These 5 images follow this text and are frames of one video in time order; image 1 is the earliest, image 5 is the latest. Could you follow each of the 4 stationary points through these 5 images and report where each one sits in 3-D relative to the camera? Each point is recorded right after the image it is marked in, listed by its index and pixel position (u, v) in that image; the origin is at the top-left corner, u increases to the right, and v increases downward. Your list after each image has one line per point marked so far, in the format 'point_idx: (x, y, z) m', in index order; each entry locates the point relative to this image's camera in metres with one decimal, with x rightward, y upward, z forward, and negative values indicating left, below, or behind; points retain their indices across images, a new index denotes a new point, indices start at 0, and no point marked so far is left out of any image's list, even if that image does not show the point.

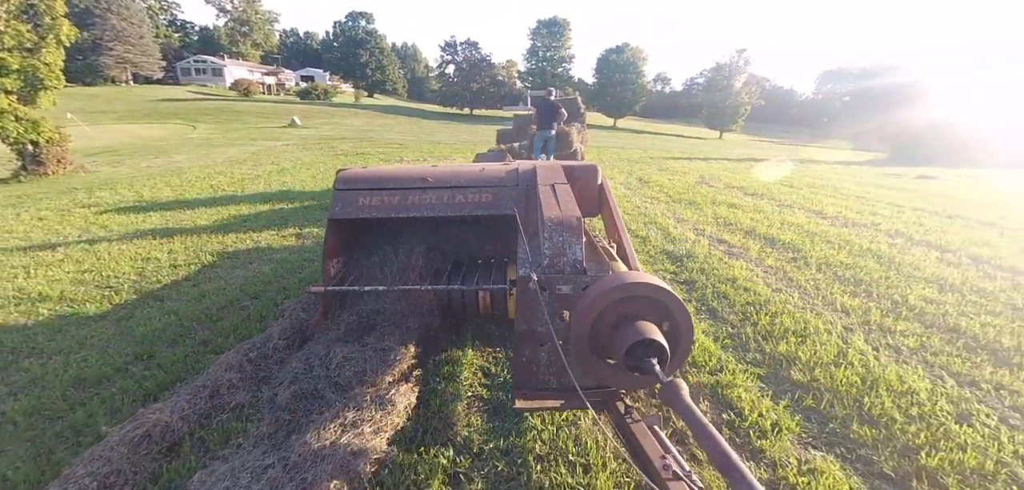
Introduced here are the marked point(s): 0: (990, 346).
0: (+2.9, -0.6, +2.6) m
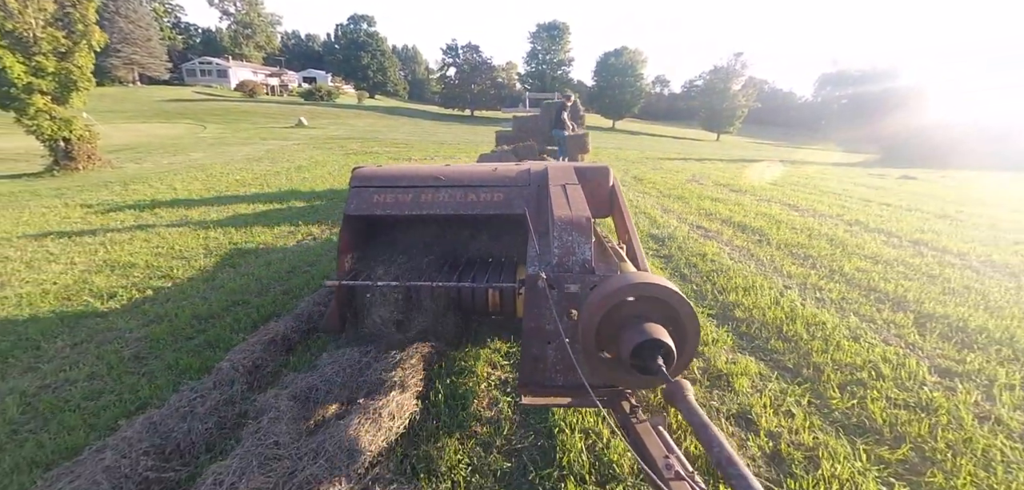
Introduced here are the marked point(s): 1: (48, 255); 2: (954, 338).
0: (+2.9, -0.4, +3.3) m
1: (-5.6, -0.1, +5.1) m
2: (+2.8, -0.6, +2.7) m
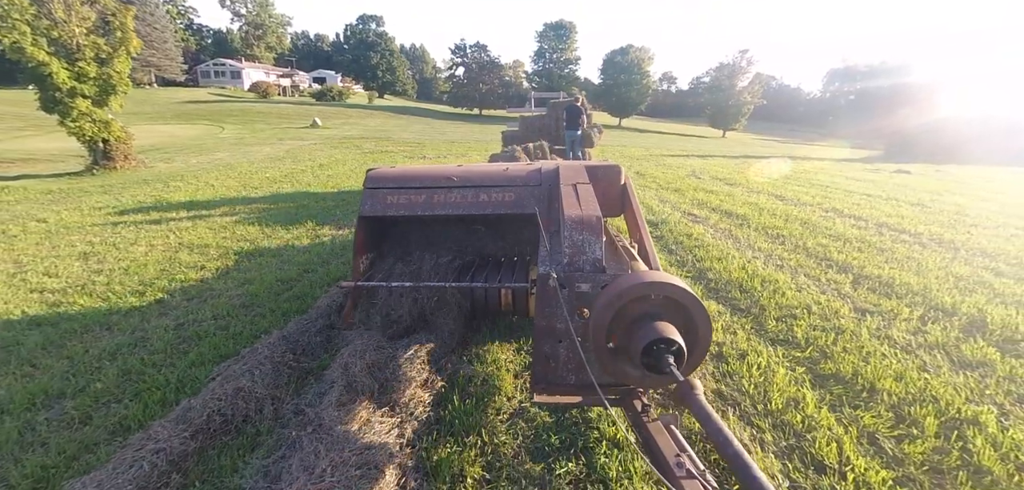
0: (+3.1, -0.2, +4.0) m
1: (-5.4, +0.1, +6.0) m
2: (+2.9, -0.4, +3.4) m
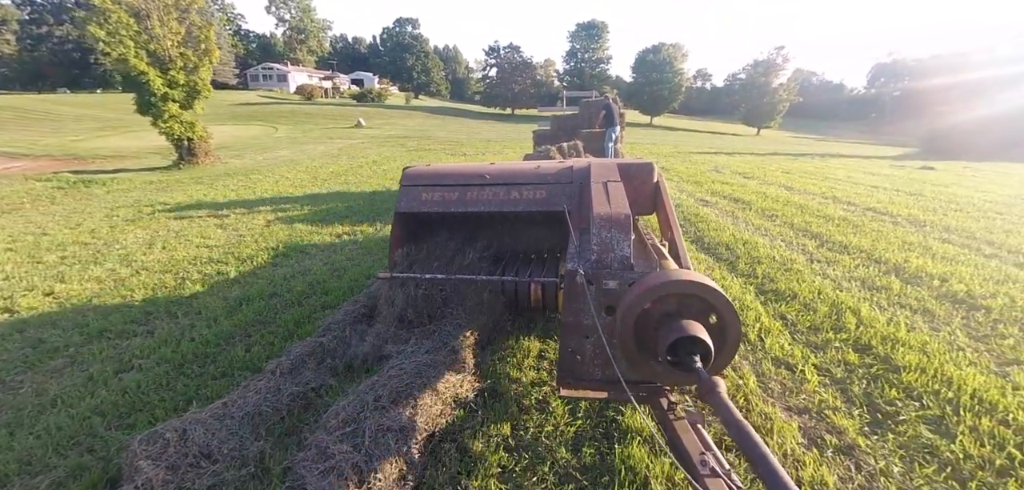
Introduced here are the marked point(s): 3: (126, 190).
0: (+3.6, +0.1, +5.0) m
1: (-4.8, +0.5, +7.6) m
2: (+3.4, 0.0, +4.4) m
3: (-11.3, +1.6, +12.5) m
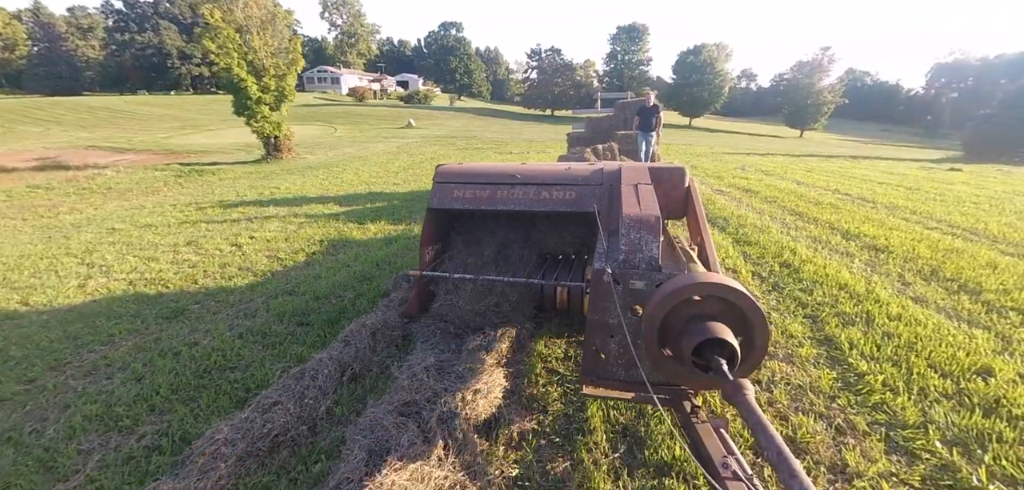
0: (+4.4, +0.5, +6.5) m
1: (-3.7, +1.1, +9.7) m
2: (+4.1, +0.3, +5.9) m
3: (-9.8, +2.4, +15.1) m
